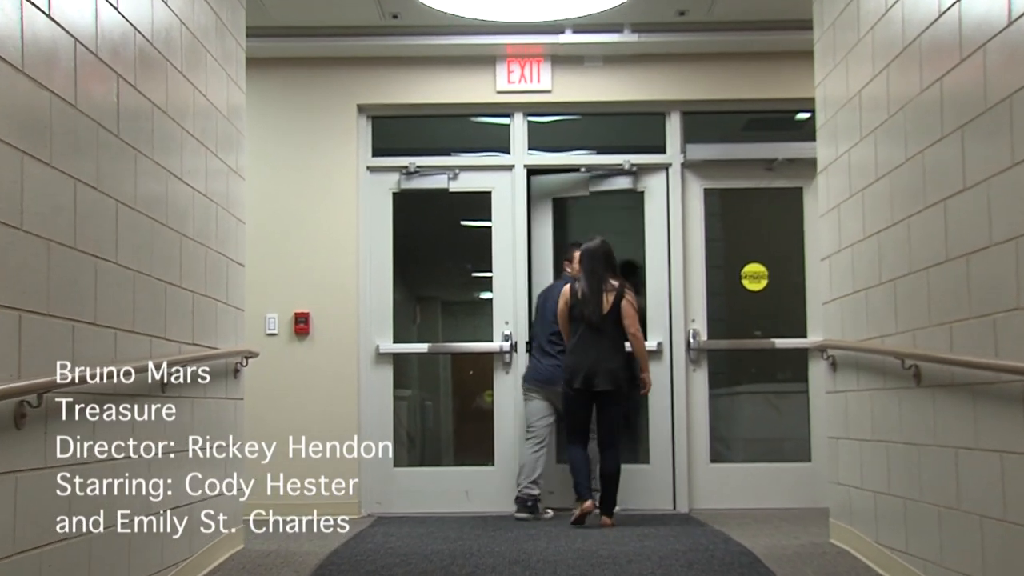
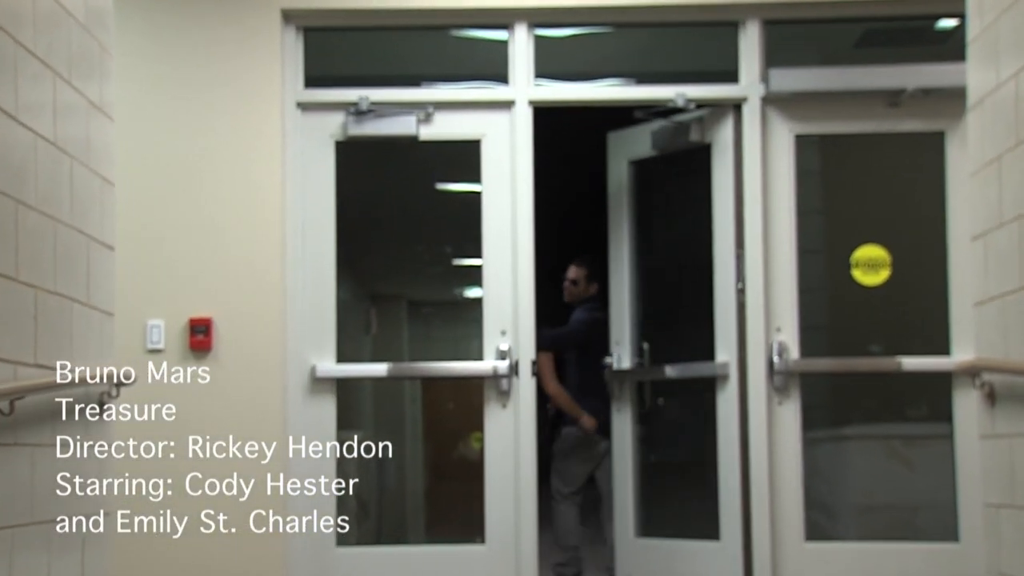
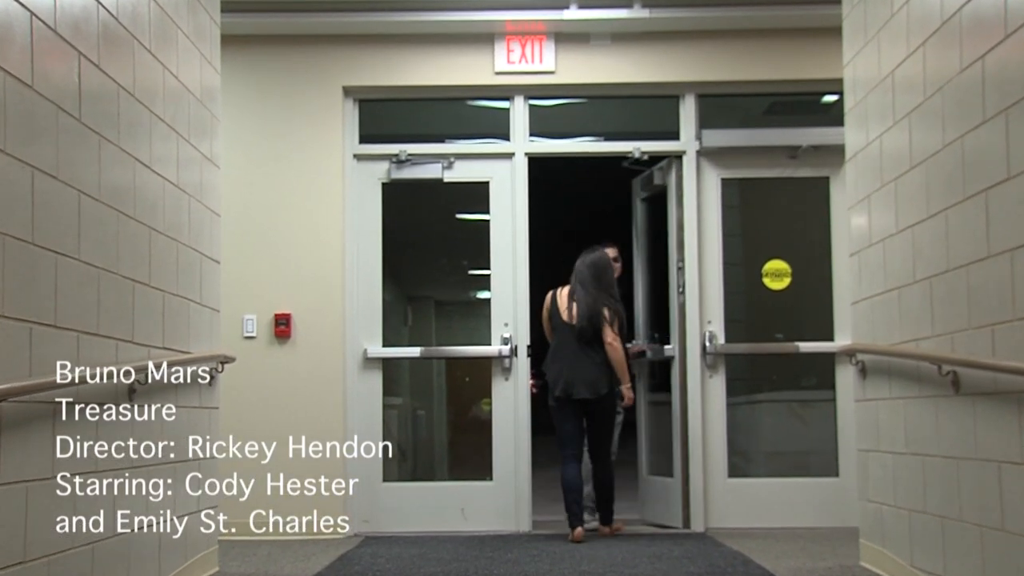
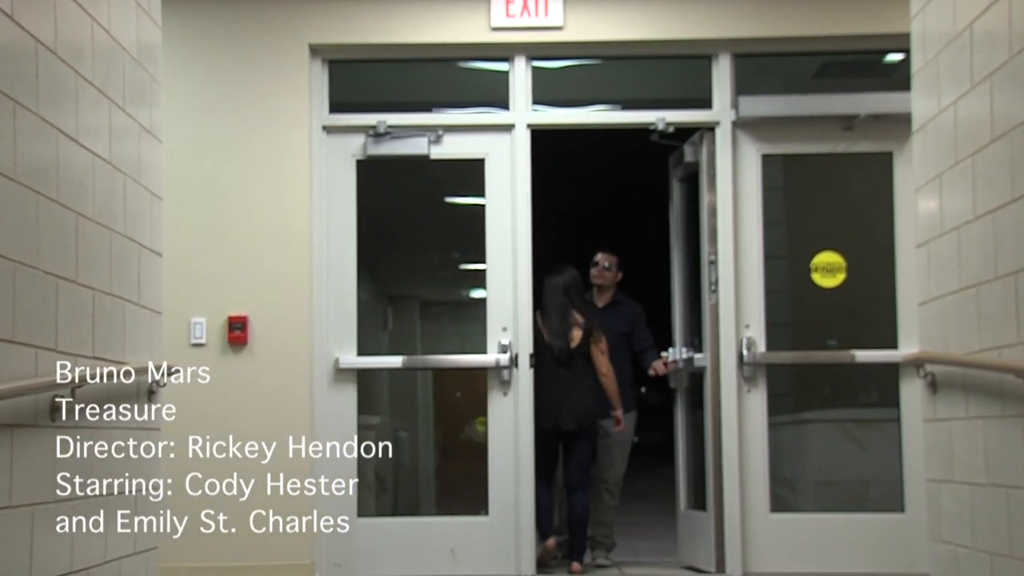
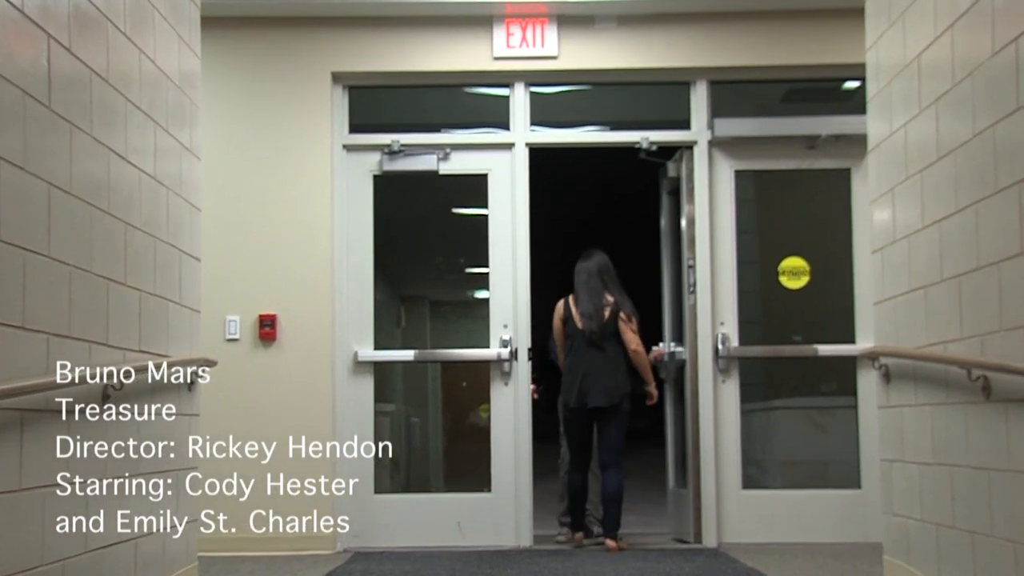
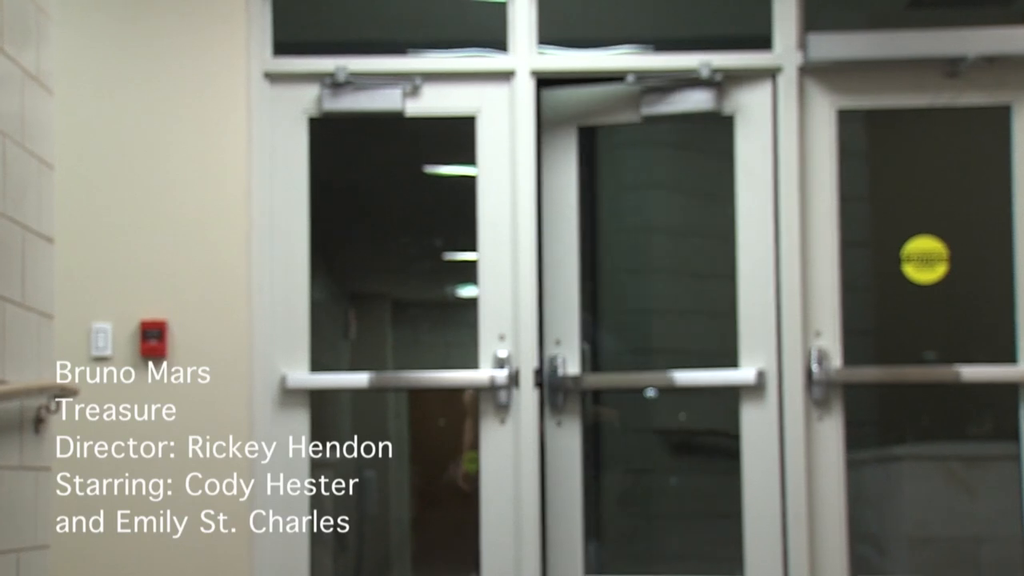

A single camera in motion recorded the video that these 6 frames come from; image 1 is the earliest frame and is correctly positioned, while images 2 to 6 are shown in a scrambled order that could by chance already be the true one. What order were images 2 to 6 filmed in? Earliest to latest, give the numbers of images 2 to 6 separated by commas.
3, 5, 4, 2, 6
